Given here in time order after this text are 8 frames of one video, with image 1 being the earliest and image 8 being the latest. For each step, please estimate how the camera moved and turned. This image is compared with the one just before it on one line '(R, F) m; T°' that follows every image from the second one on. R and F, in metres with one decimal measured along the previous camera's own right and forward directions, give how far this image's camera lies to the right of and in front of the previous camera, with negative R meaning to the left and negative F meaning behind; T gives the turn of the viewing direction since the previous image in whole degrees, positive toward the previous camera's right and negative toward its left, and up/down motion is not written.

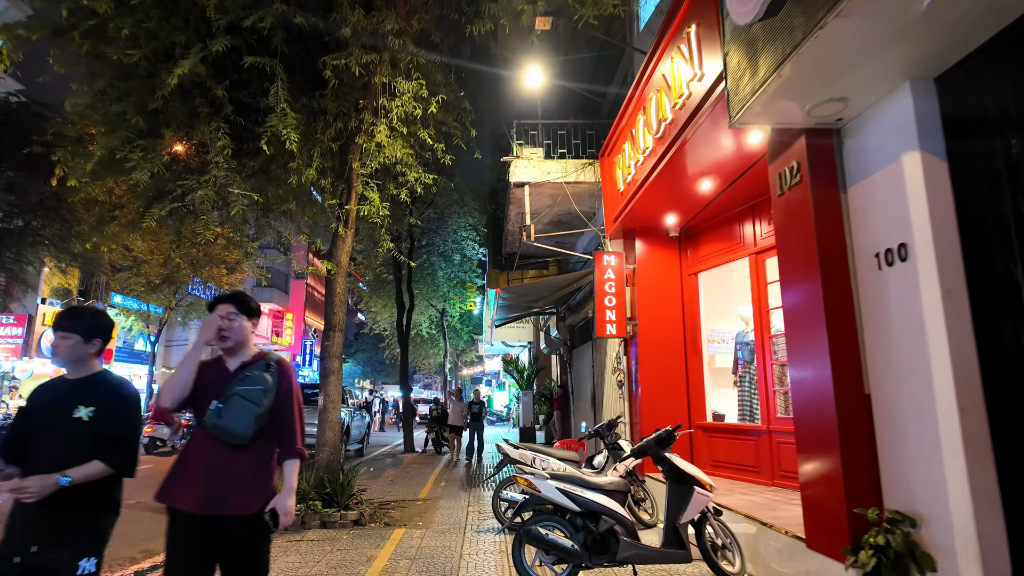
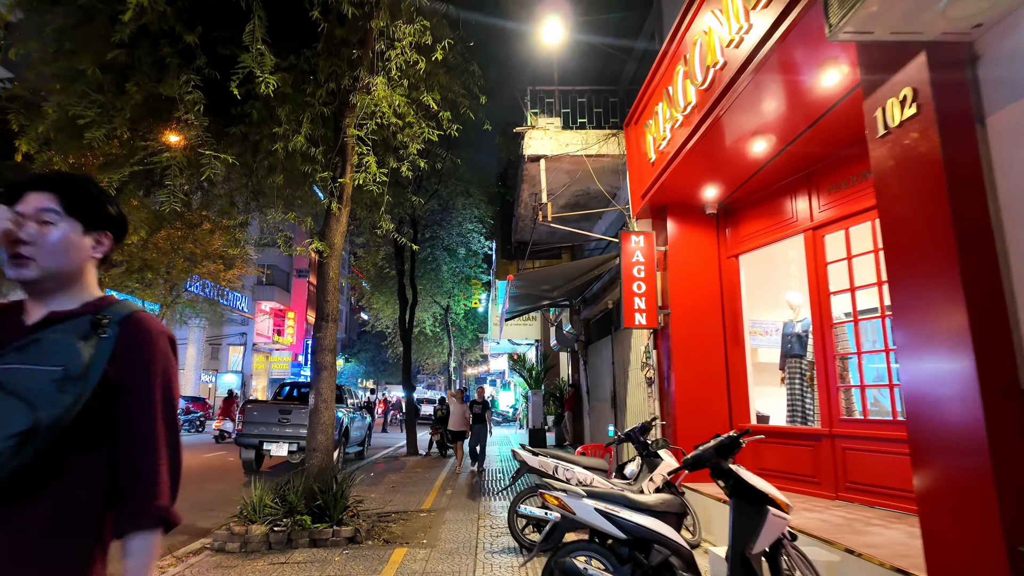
(-0.2, +1.0) m; 0°
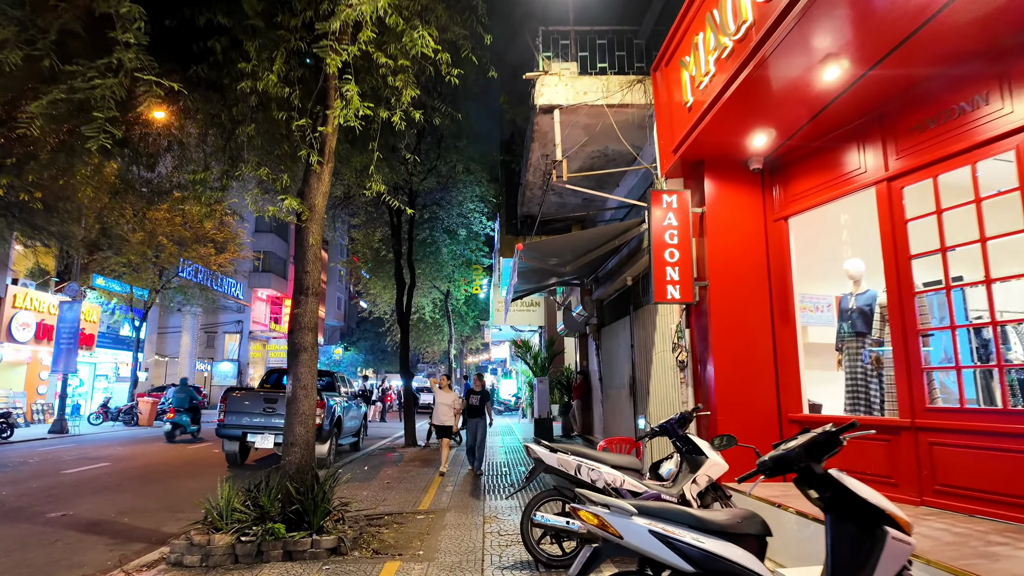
(-0.1, +1.1) m; 0°
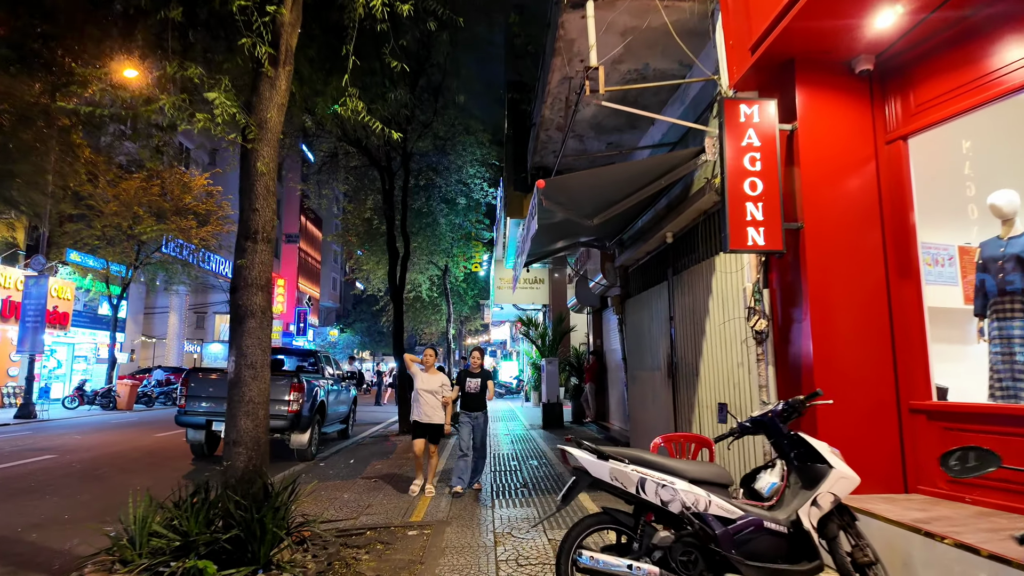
(-0.2, +1.6) m; 0°
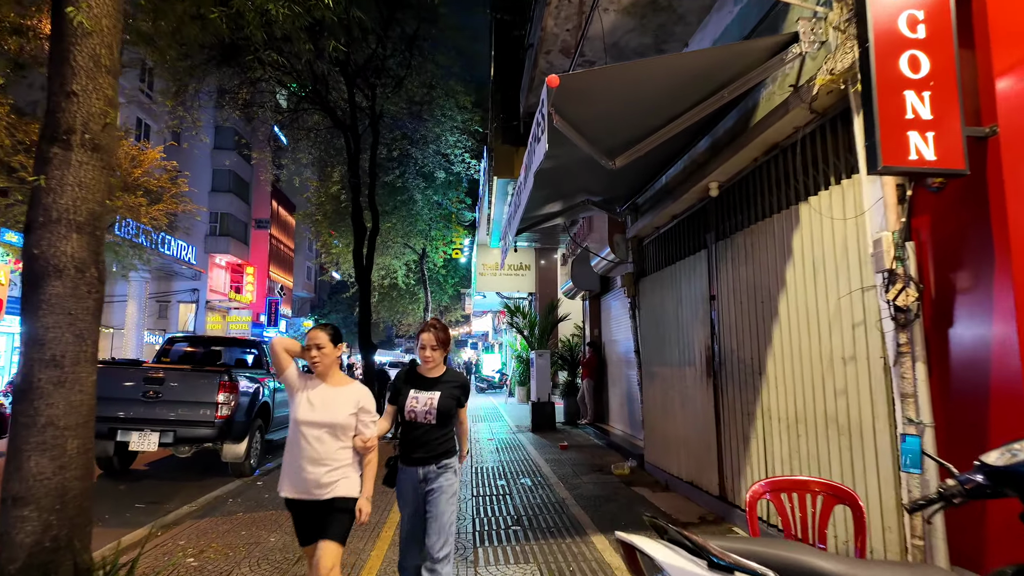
(-0.1, +1.9) m; +2°
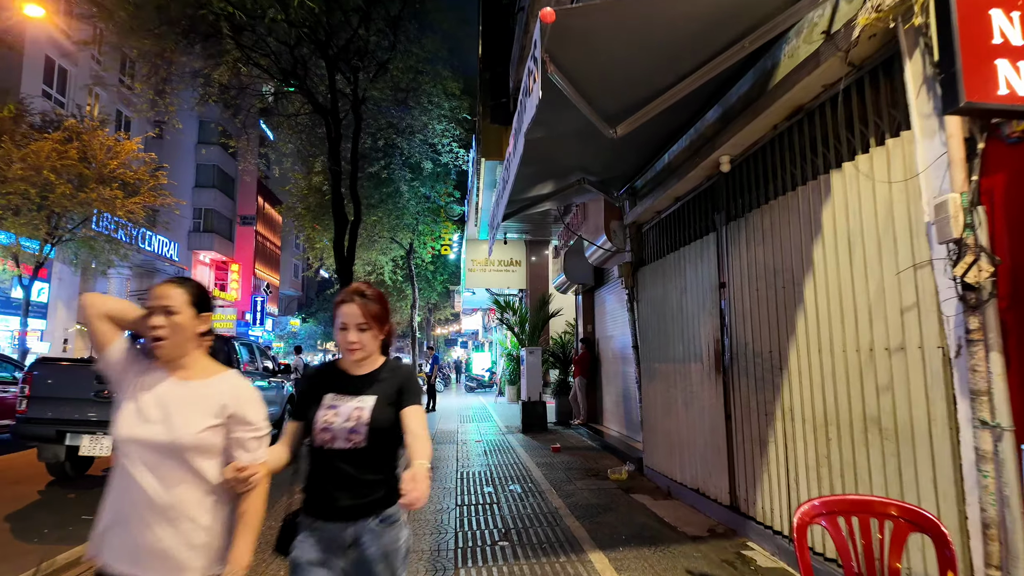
(0.0, +0.6) m; +1°
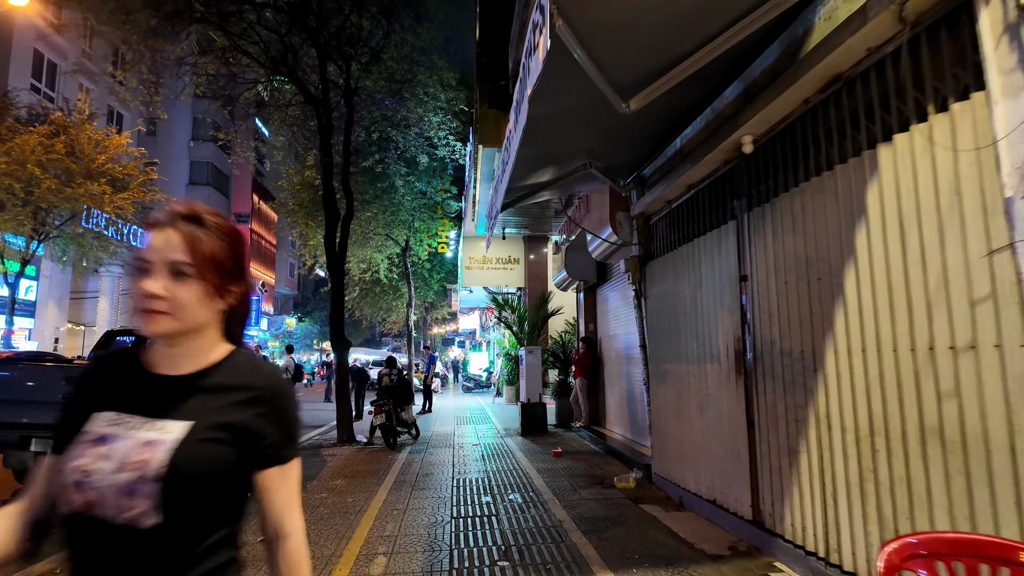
(0.0, +0.5) m; 0°
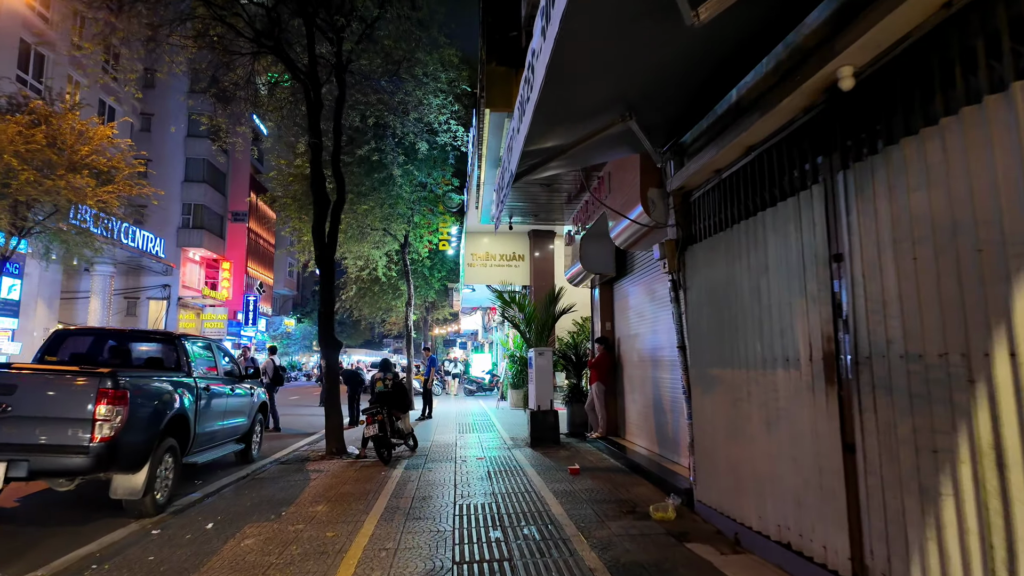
(-0.1, +1.1) m; 0°
